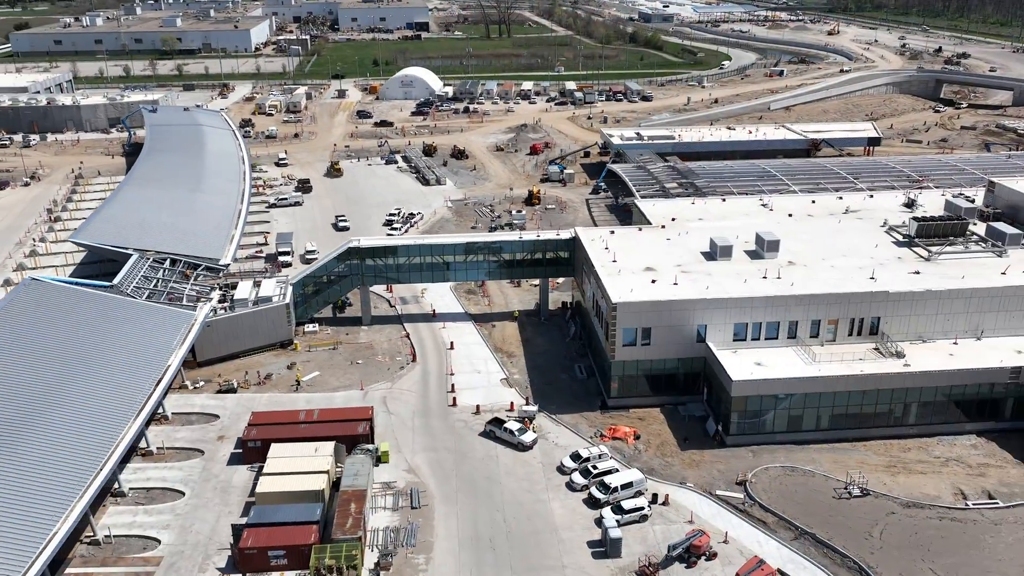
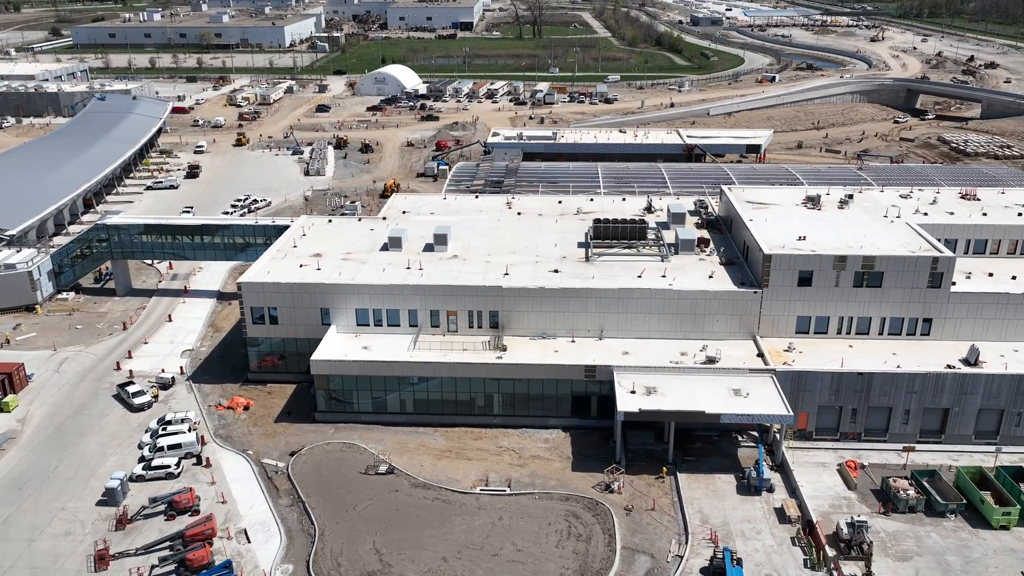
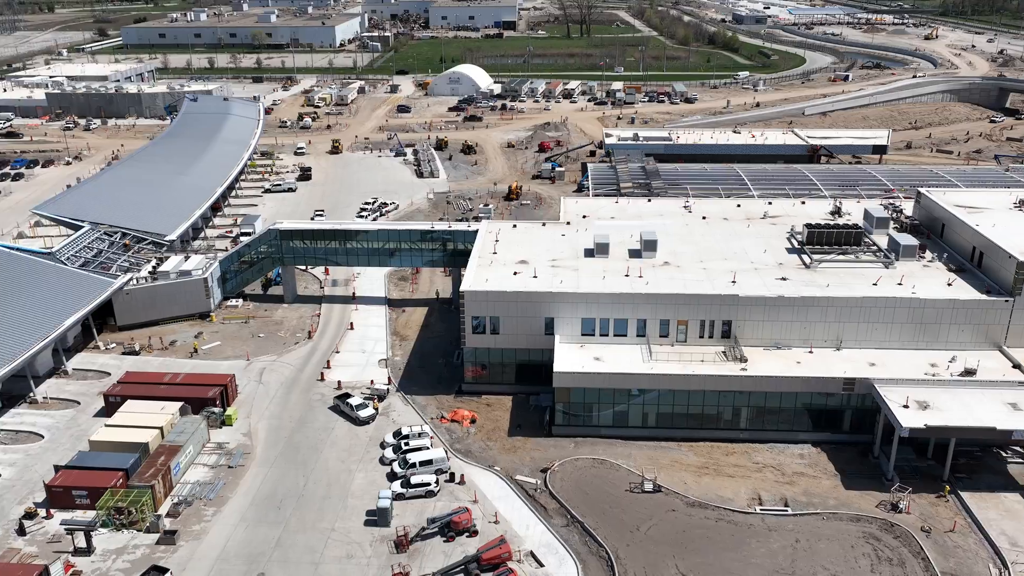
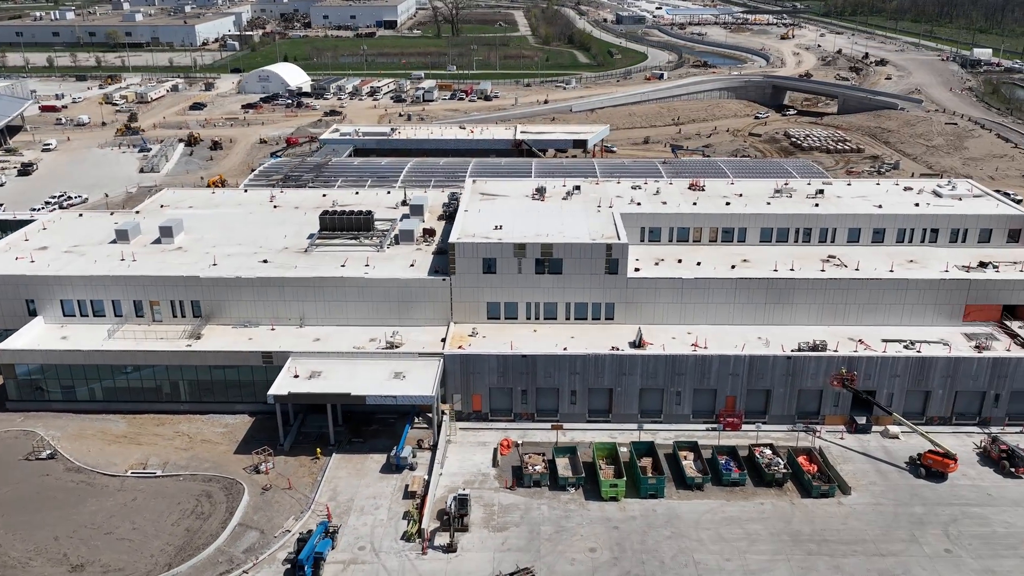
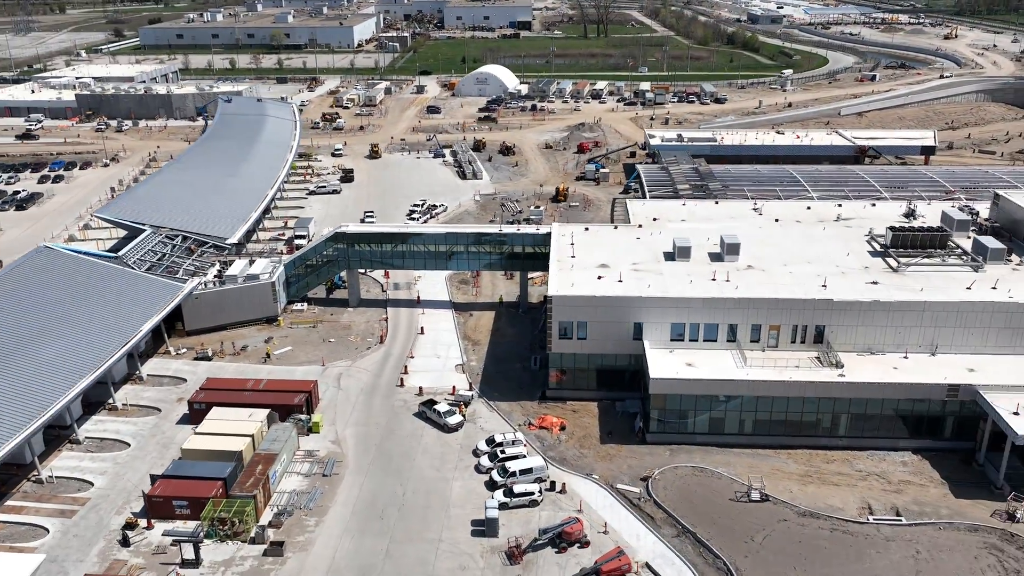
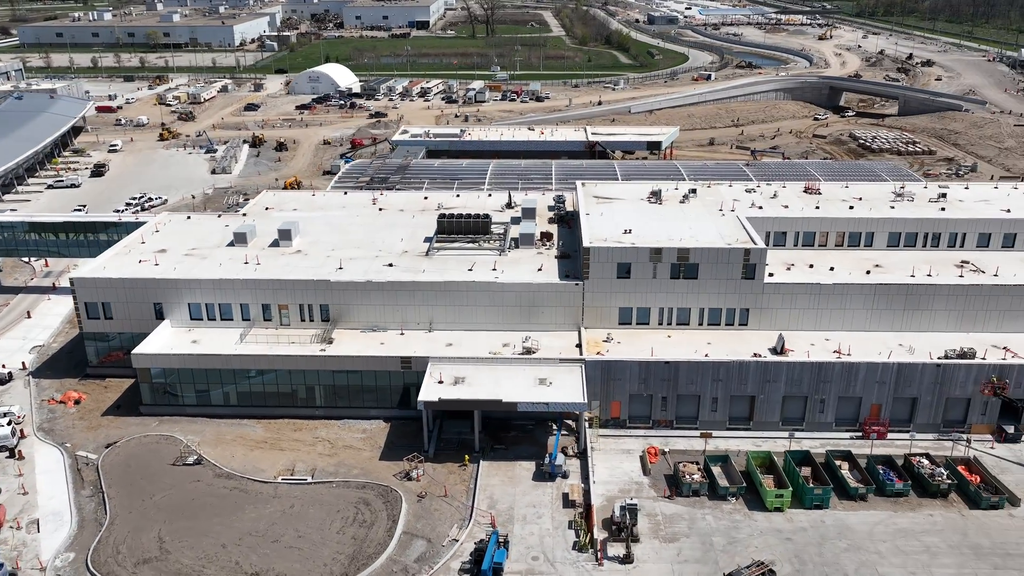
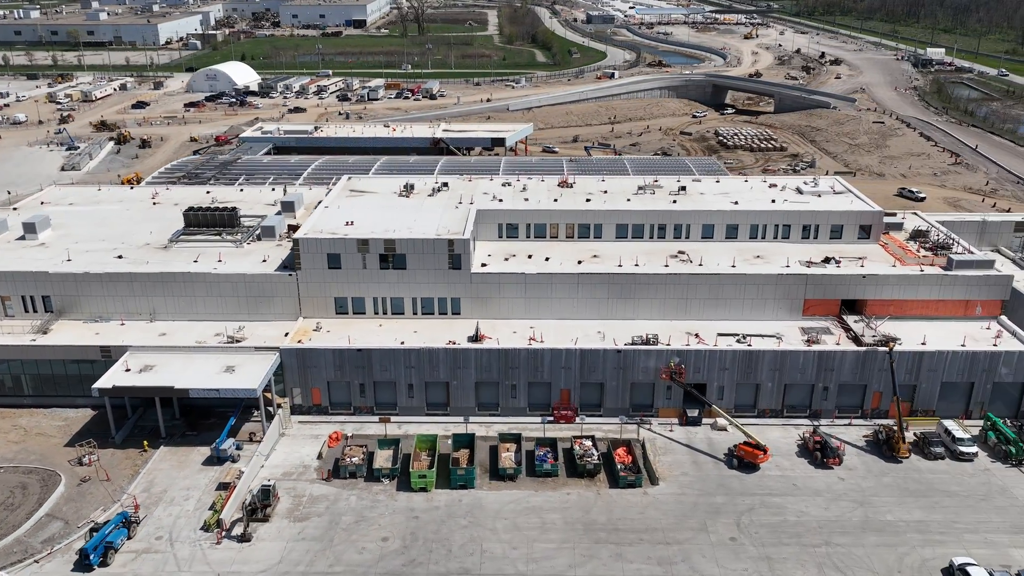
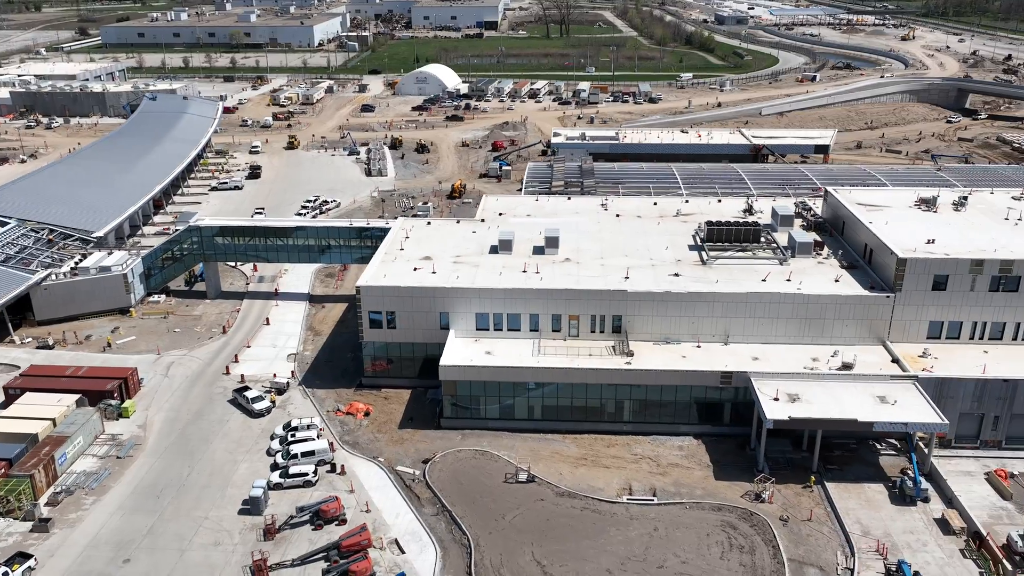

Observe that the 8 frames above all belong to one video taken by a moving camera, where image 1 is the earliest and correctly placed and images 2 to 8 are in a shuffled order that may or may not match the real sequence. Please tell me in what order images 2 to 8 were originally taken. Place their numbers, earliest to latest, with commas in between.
5, 3, 8, 2, 6, 4, 7
